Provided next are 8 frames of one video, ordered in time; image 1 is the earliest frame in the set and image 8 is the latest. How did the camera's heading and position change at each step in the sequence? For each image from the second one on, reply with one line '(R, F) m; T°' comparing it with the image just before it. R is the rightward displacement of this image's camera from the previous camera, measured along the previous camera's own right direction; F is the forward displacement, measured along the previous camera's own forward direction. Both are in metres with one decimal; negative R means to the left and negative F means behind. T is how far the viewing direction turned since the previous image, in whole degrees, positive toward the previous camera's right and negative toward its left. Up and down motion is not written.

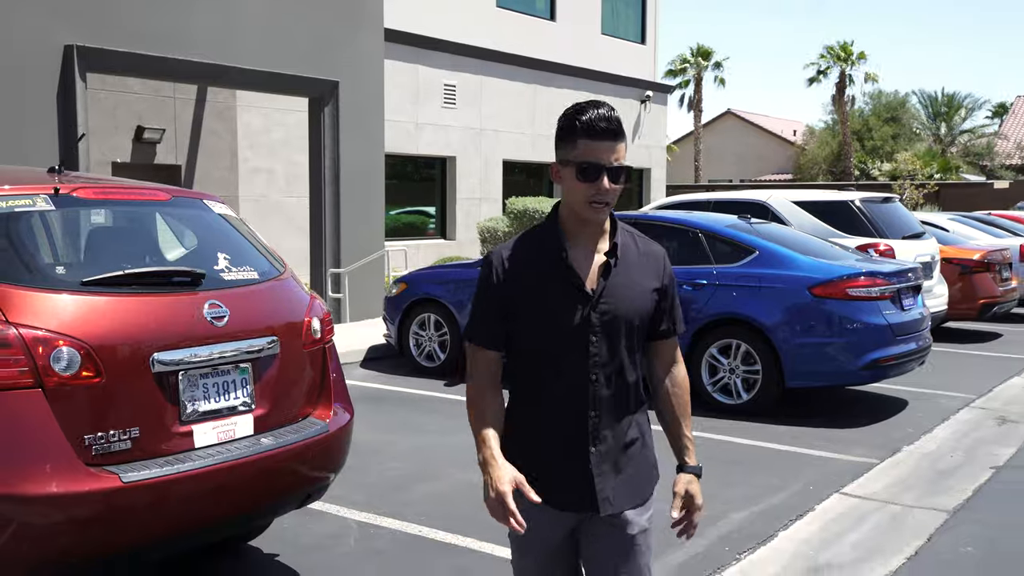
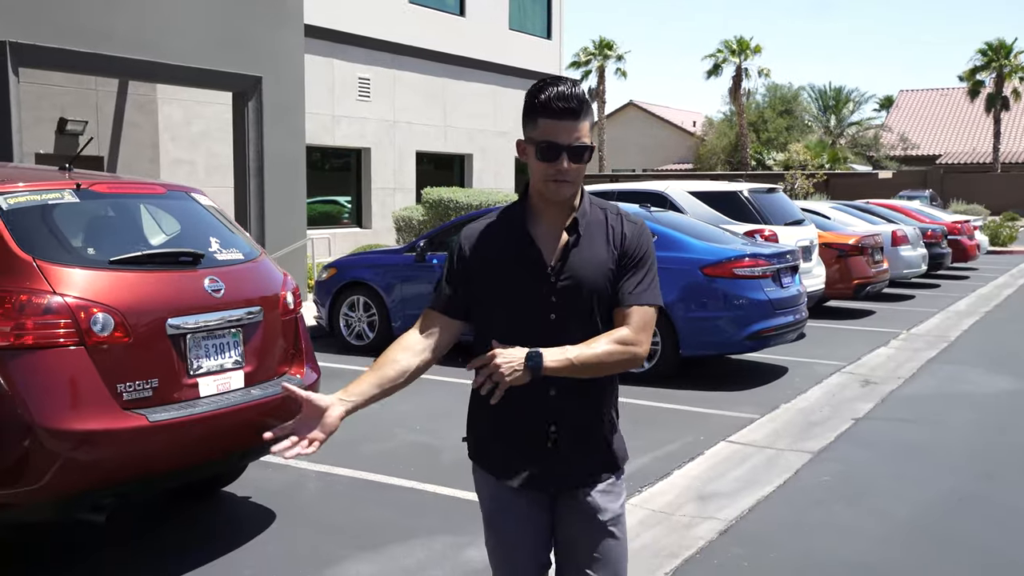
(-0.2, -0.8) m; +5°
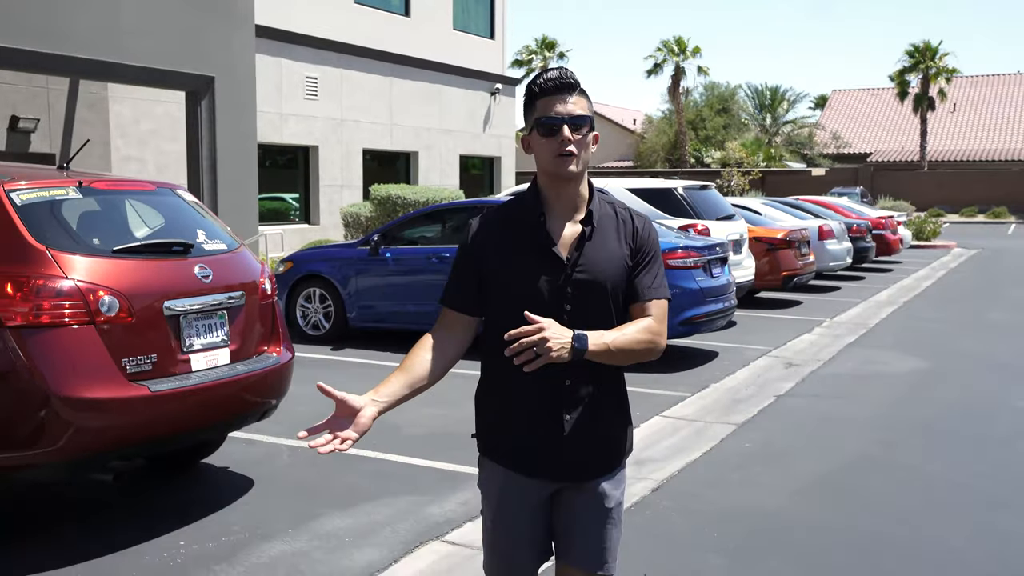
(-0.1, -0.6) m; +3°
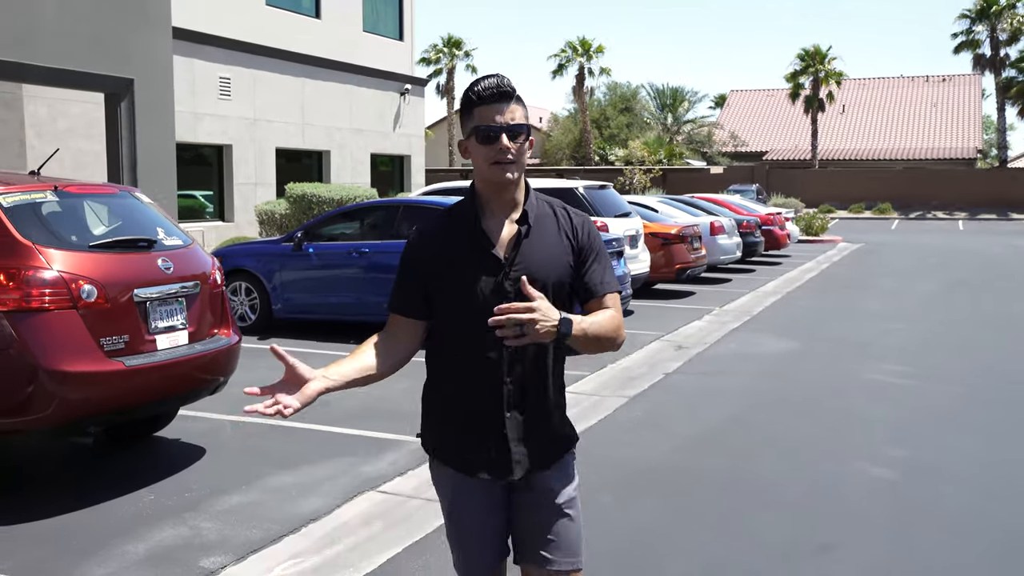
(-0.1, -0.8) m; +5°
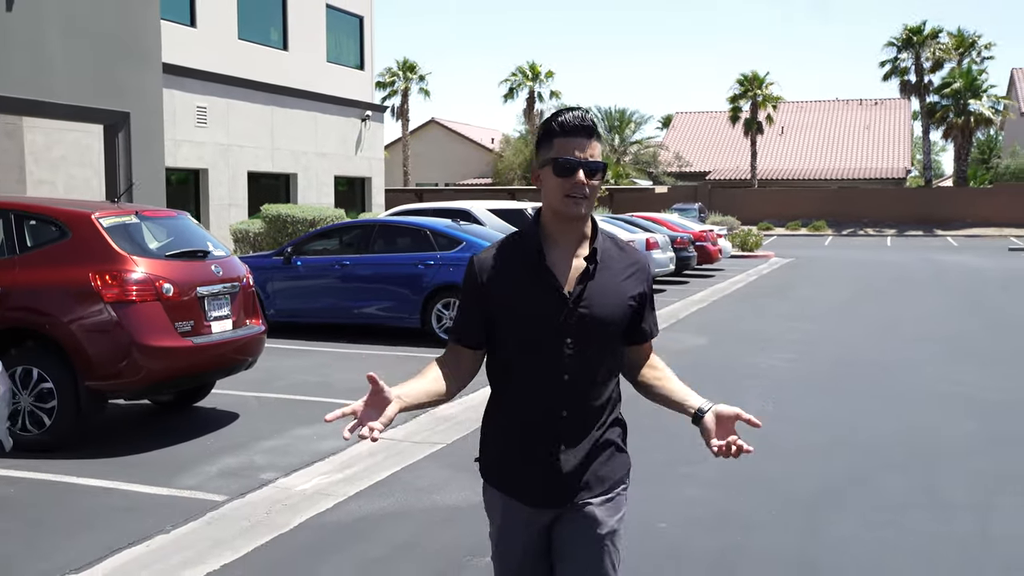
(-0.1, -1.9) m; +3°
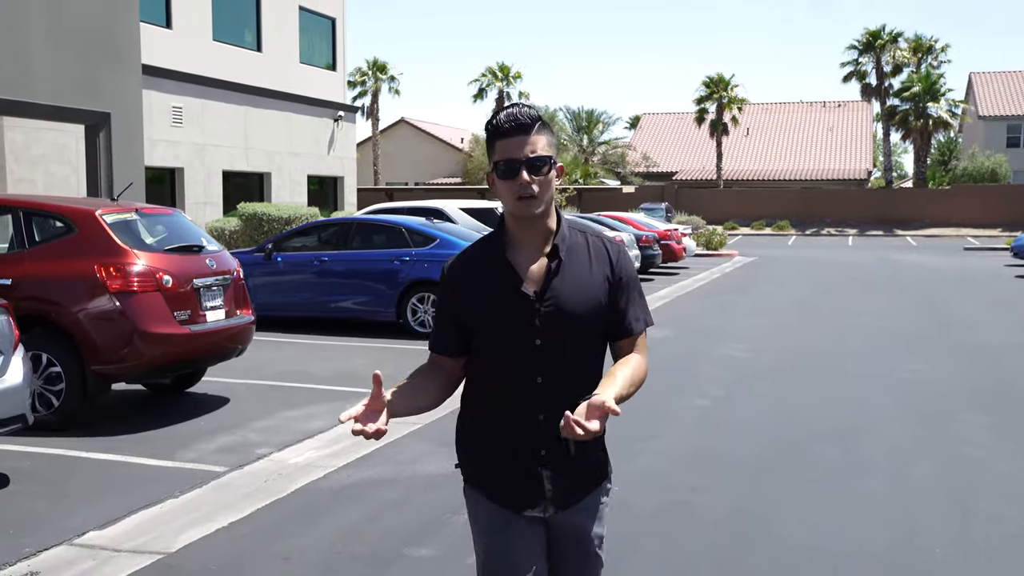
(0.0, -0.6) m; +2°
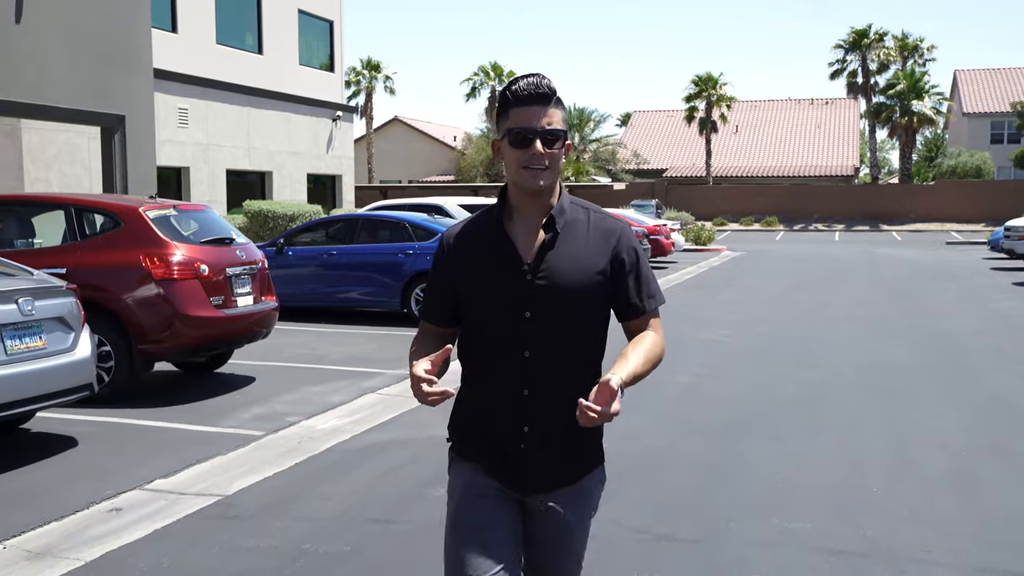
(-0.1, -0.9) m; 0°
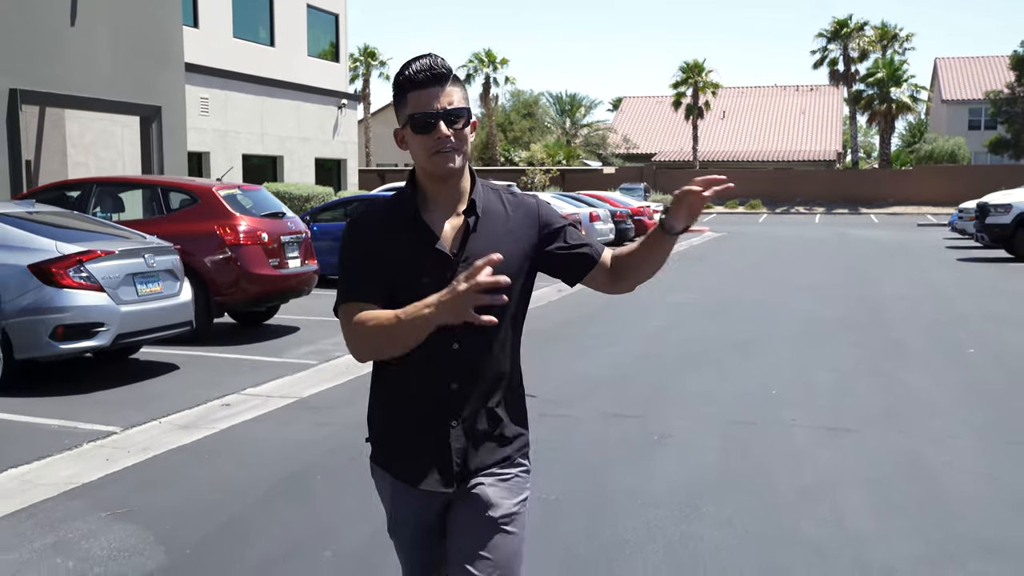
(-0.1, -2.0) m; 0°
